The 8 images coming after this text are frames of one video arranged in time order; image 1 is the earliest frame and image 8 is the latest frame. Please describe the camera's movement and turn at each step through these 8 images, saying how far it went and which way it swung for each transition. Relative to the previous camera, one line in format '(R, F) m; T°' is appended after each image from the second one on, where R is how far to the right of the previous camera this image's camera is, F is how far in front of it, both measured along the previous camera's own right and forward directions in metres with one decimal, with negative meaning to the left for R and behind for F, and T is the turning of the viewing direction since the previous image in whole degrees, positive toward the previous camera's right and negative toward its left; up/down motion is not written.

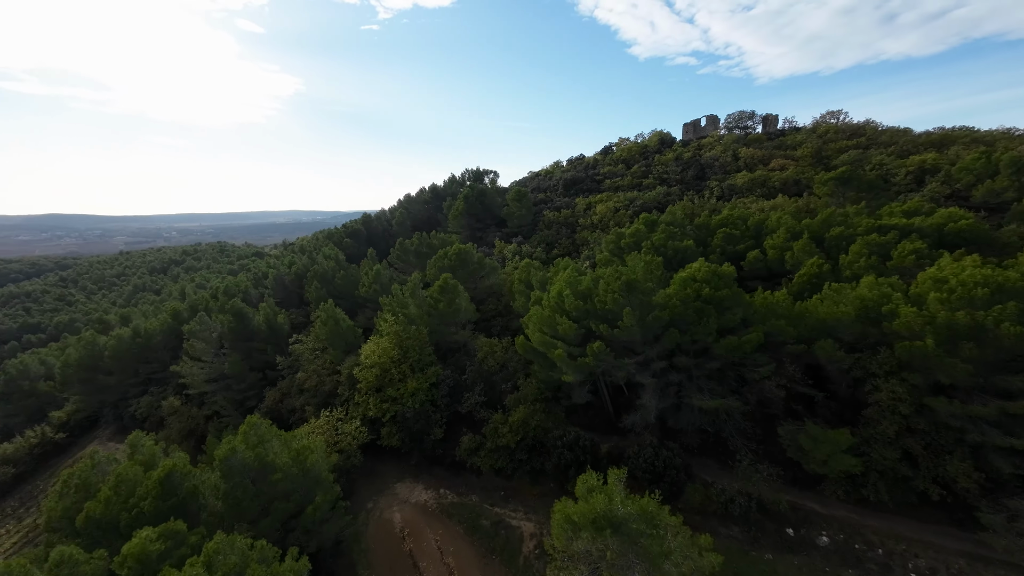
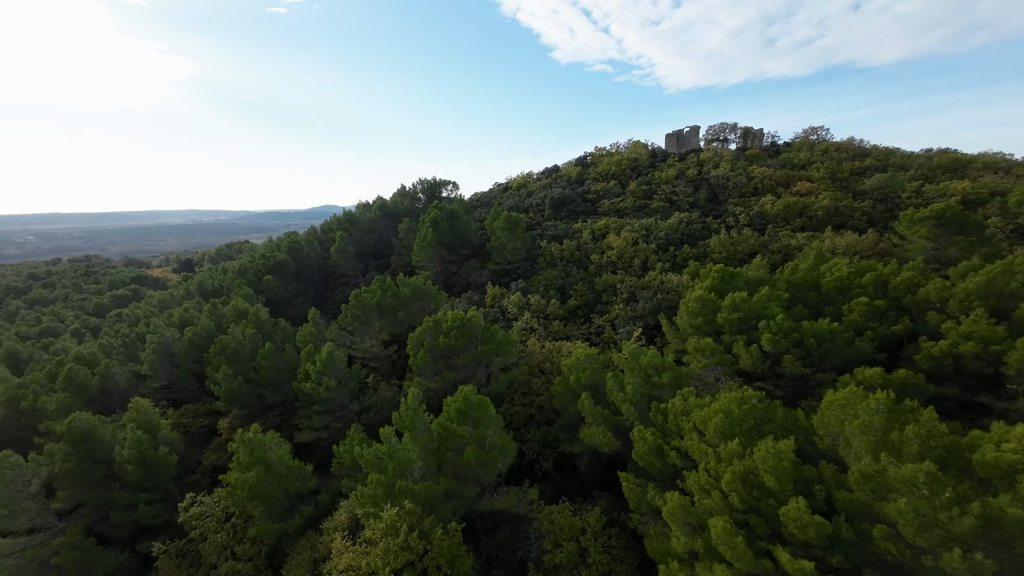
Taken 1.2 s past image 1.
(-4.9, +9.9) m; +10°
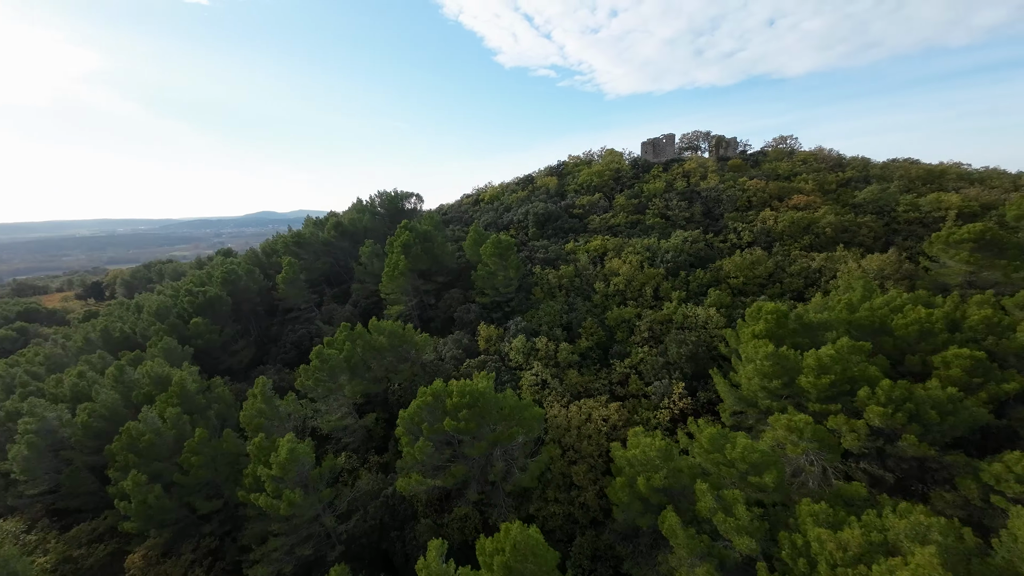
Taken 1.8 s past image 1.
(-2.7, +4.7) m; +7°
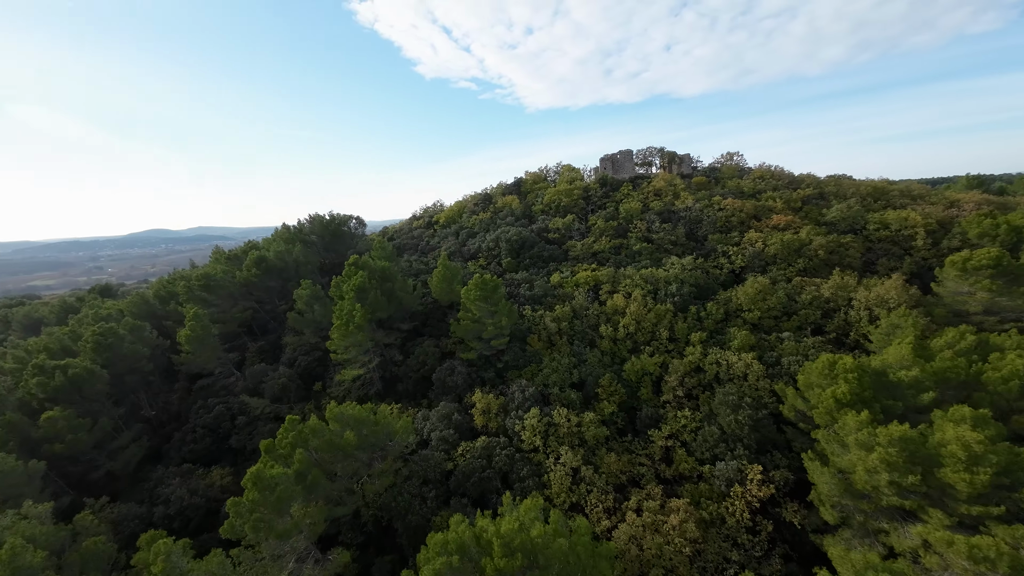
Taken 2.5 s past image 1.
(-3.3, +5.2) m; +10°
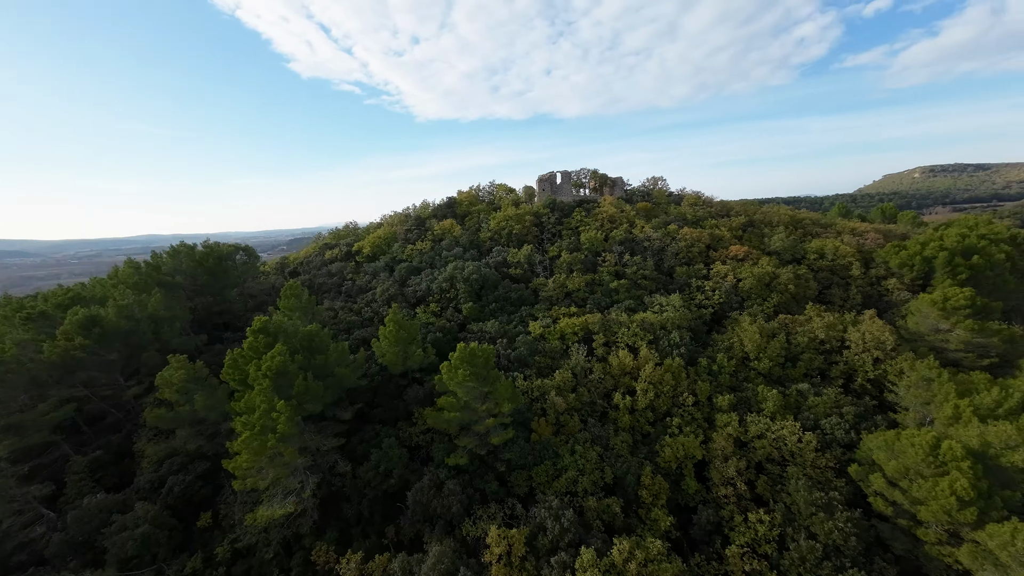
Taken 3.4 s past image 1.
(-4.3, +6.2) m; +15°
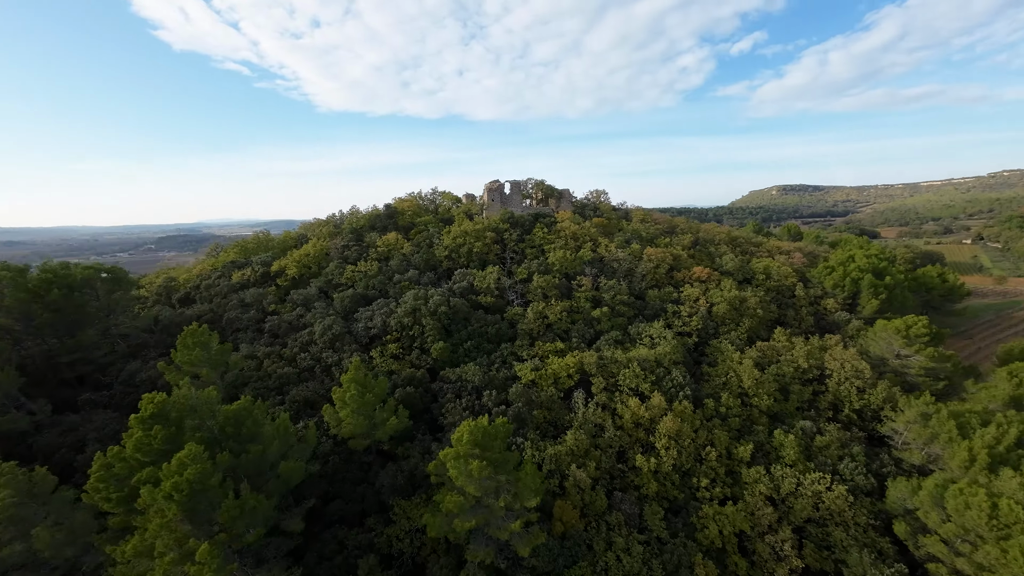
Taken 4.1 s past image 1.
(-3.6, +4.2) m; +12°
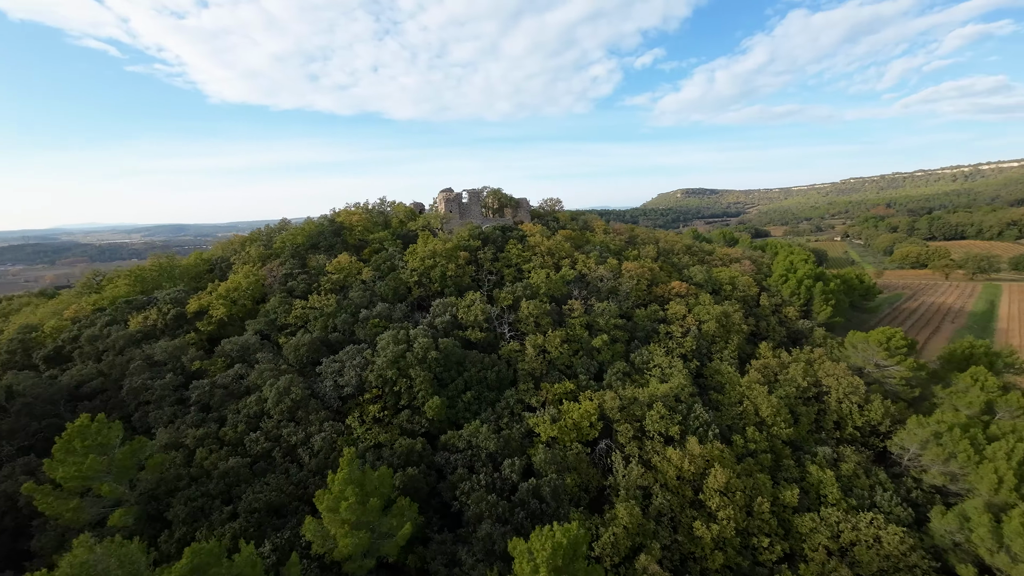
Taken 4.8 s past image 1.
(-3.6, +3.6) m; +11°
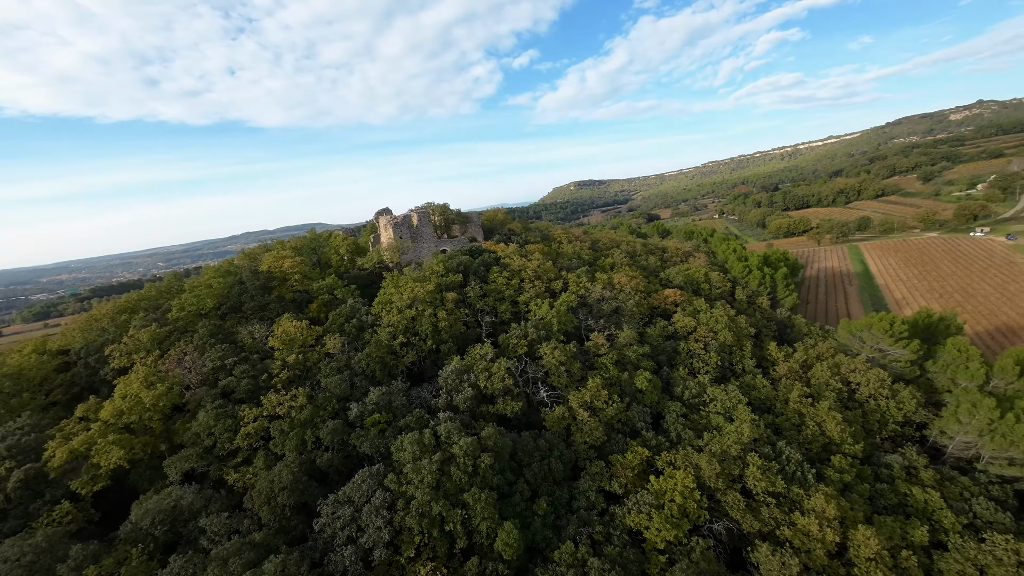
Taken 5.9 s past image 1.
(-5.1, +5.4) m; +13°
